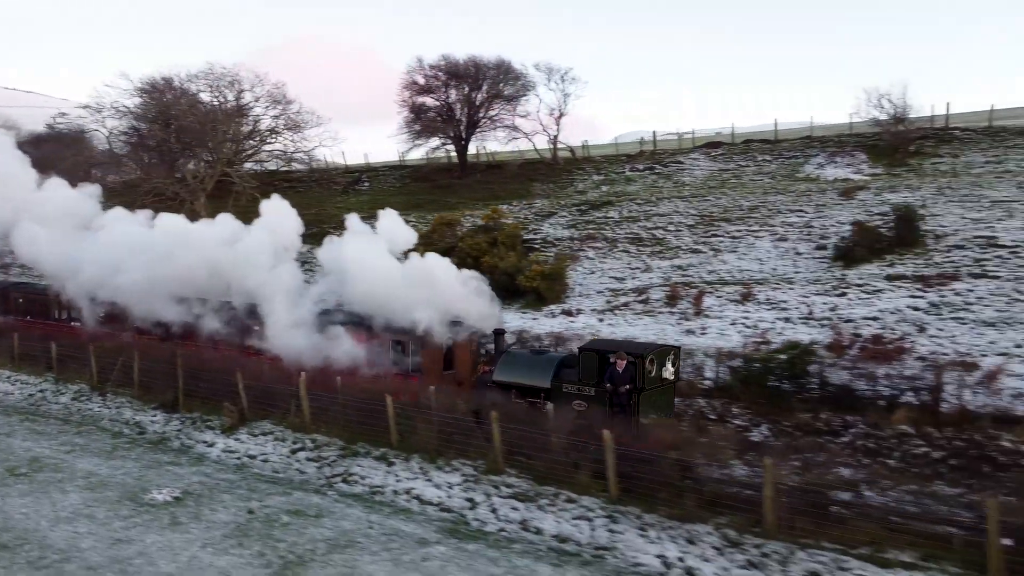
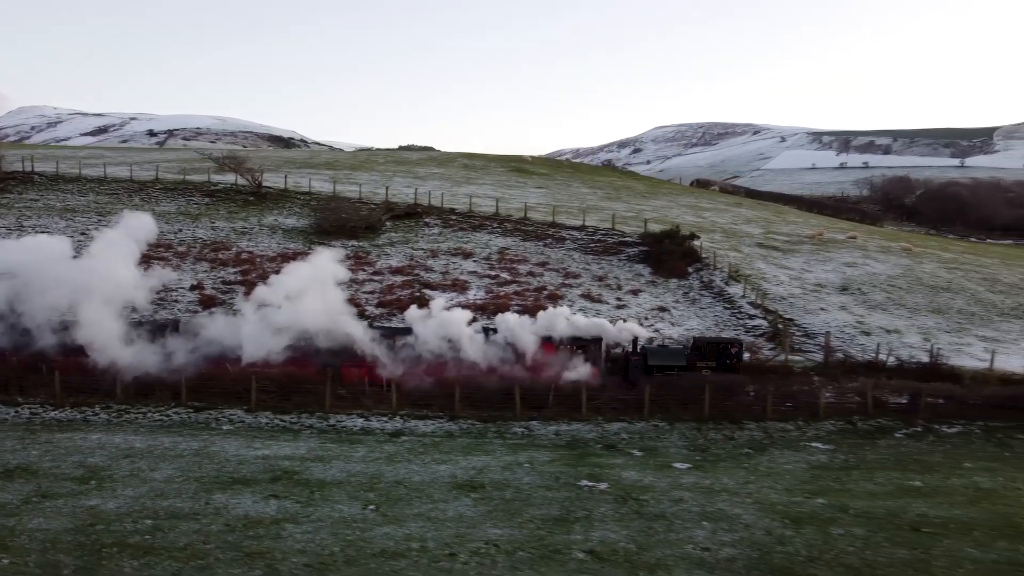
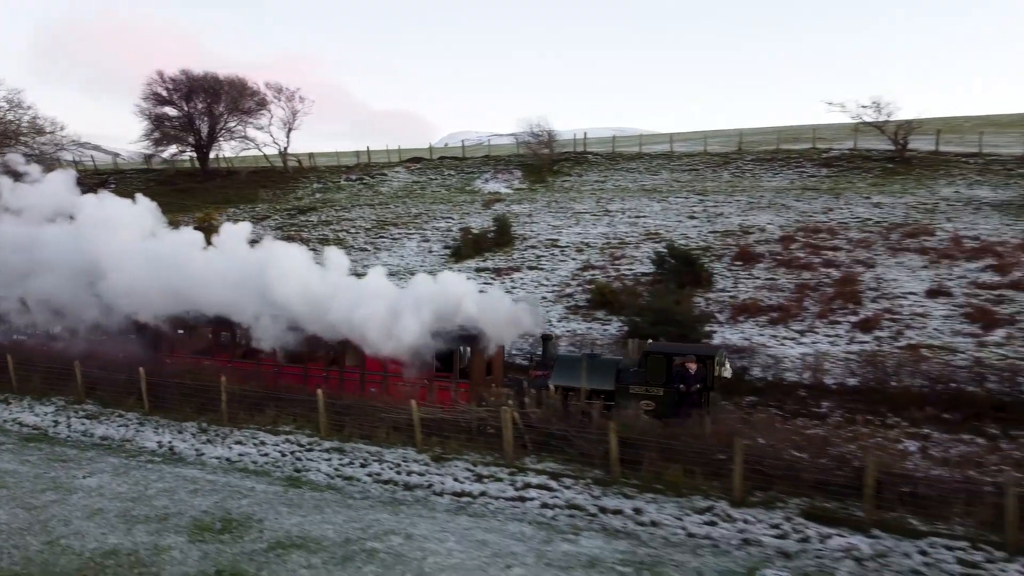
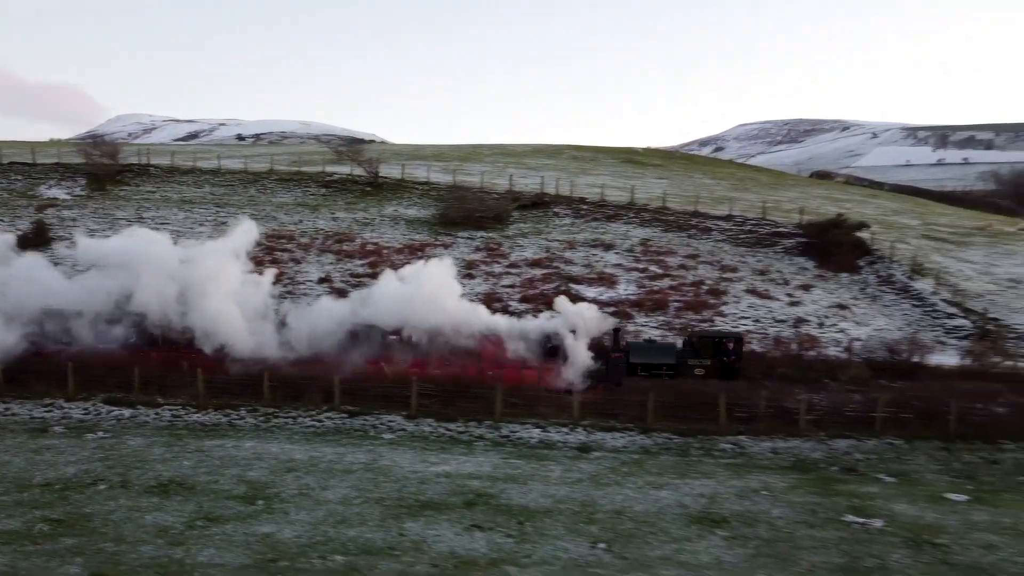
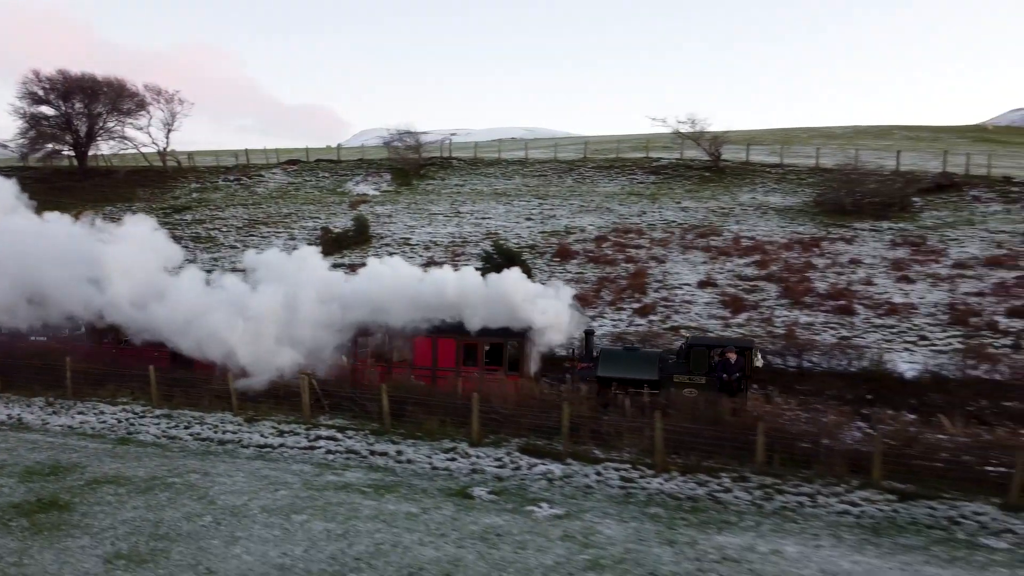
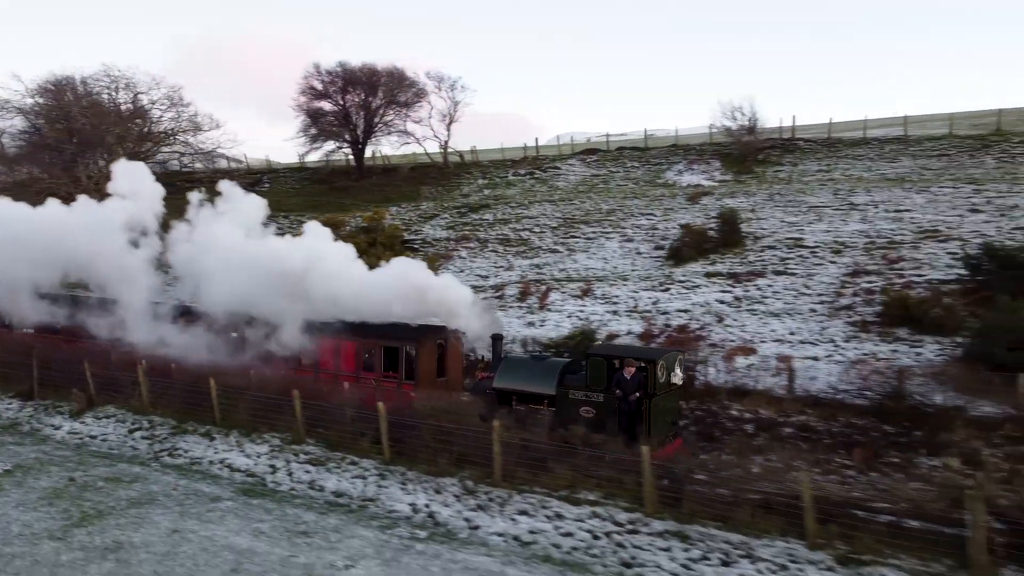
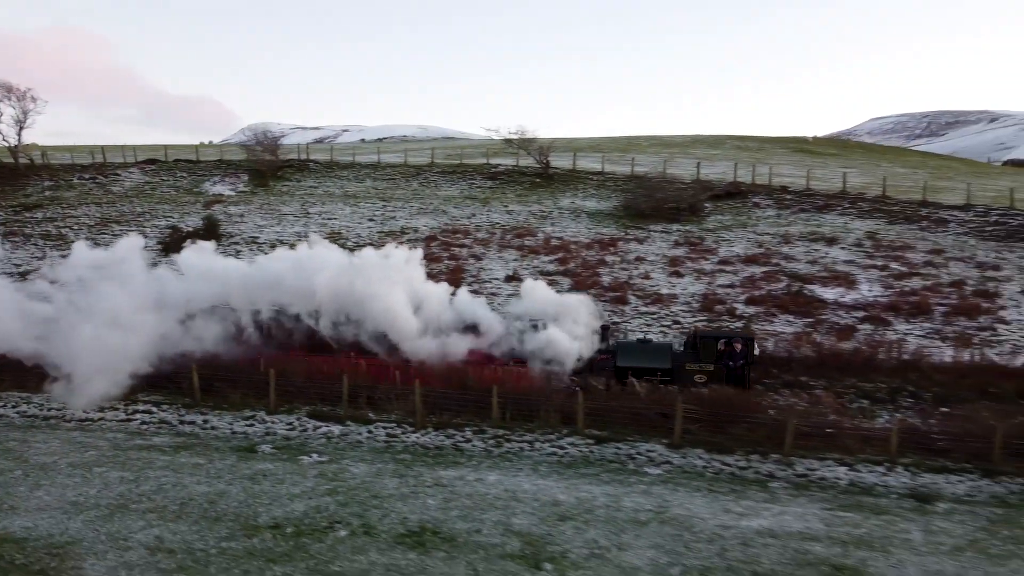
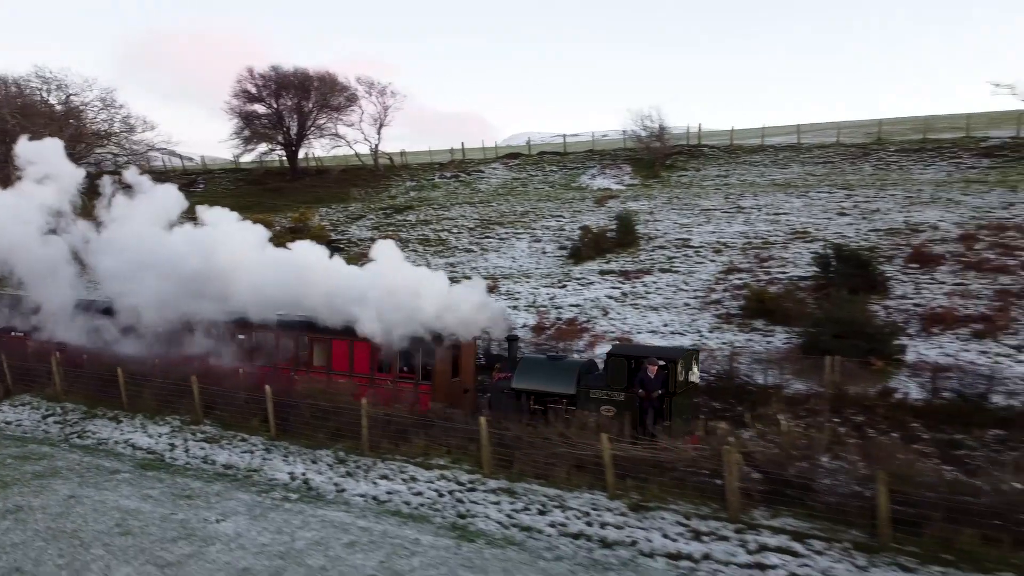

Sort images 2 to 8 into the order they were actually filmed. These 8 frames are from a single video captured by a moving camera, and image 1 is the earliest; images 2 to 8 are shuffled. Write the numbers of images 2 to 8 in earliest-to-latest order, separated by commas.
6, 8, 3, 5, 7, 4, 2
